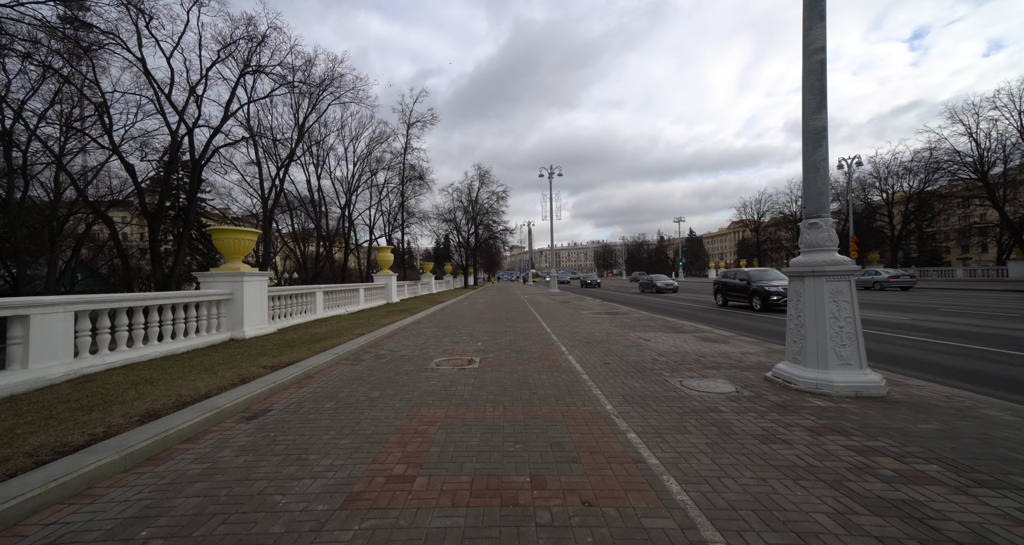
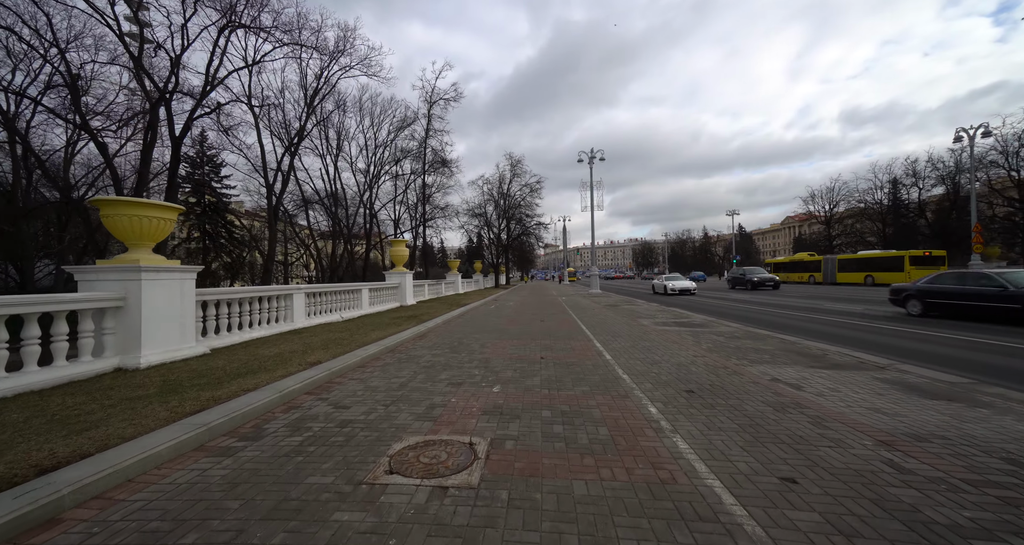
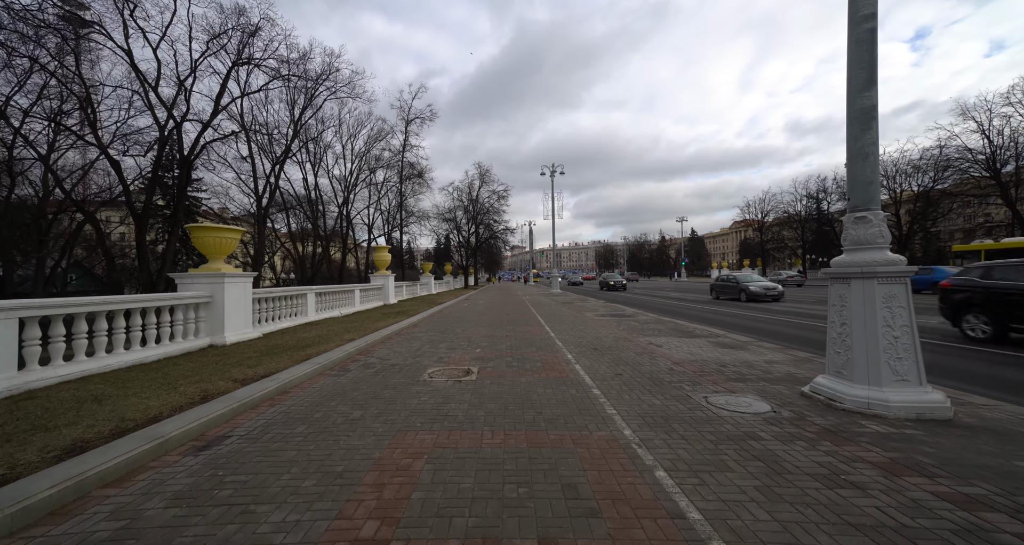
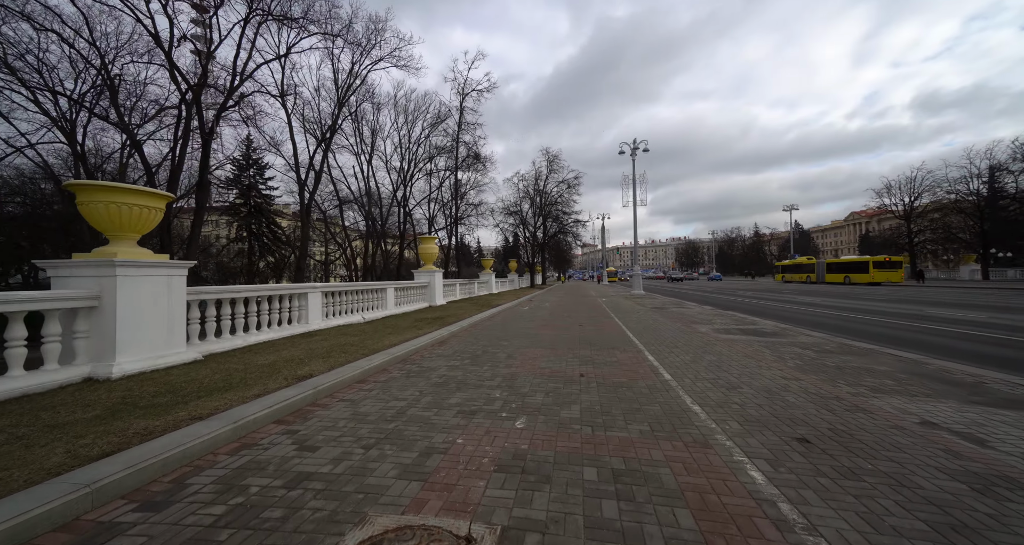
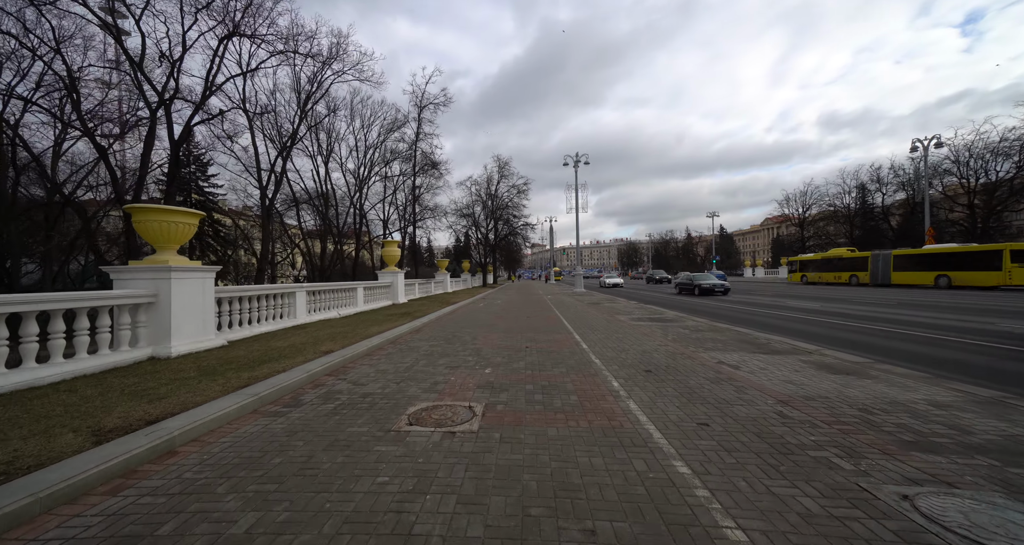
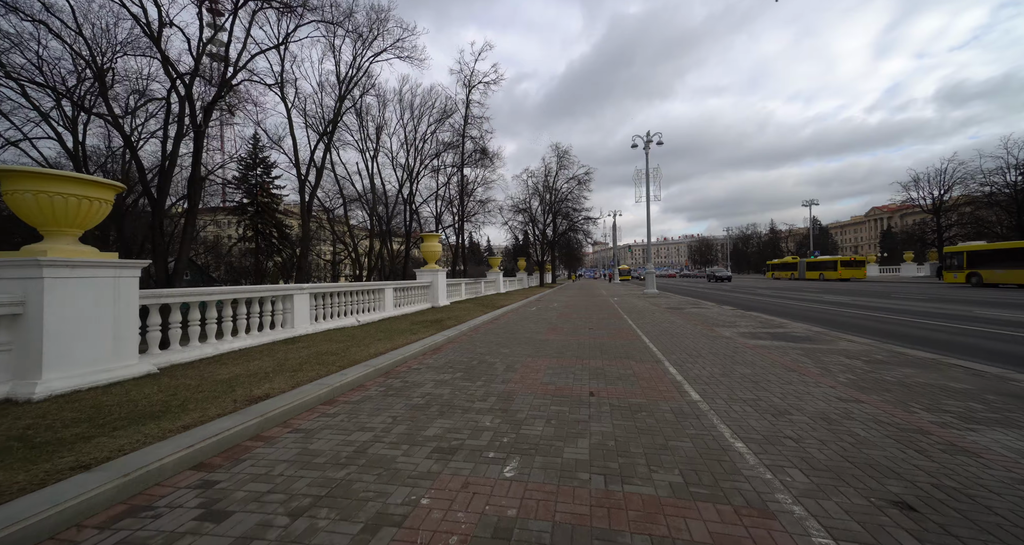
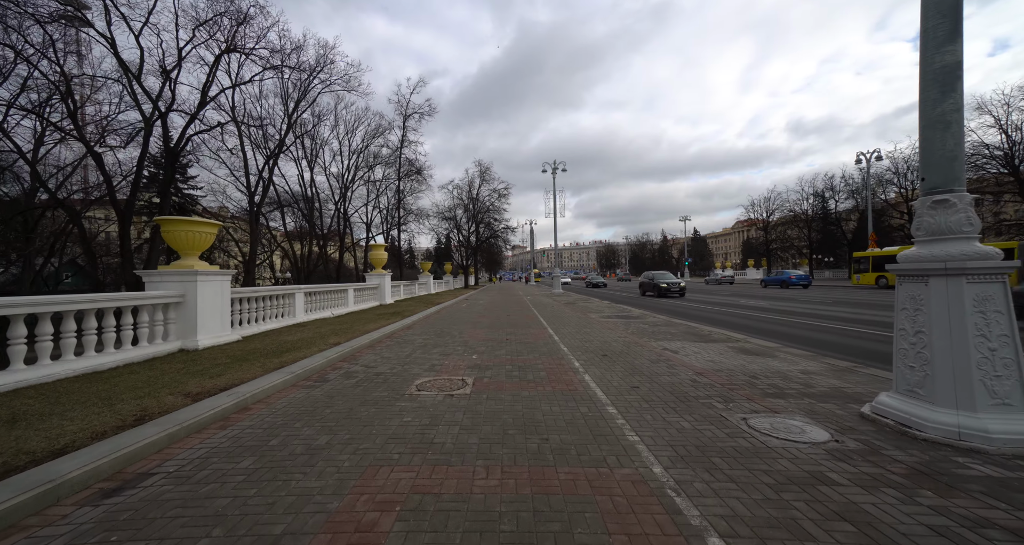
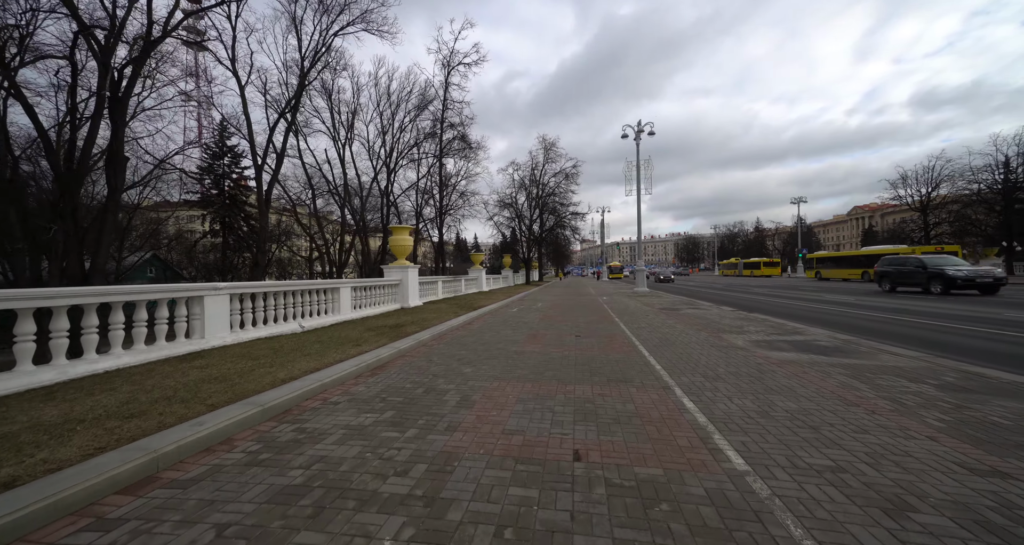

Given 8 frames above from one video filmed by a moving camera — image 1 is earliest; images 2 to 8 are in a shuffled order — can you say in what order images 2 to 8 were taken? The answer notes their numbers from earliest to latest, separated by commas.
3, 7, 5, 2, 4, 6, 8
